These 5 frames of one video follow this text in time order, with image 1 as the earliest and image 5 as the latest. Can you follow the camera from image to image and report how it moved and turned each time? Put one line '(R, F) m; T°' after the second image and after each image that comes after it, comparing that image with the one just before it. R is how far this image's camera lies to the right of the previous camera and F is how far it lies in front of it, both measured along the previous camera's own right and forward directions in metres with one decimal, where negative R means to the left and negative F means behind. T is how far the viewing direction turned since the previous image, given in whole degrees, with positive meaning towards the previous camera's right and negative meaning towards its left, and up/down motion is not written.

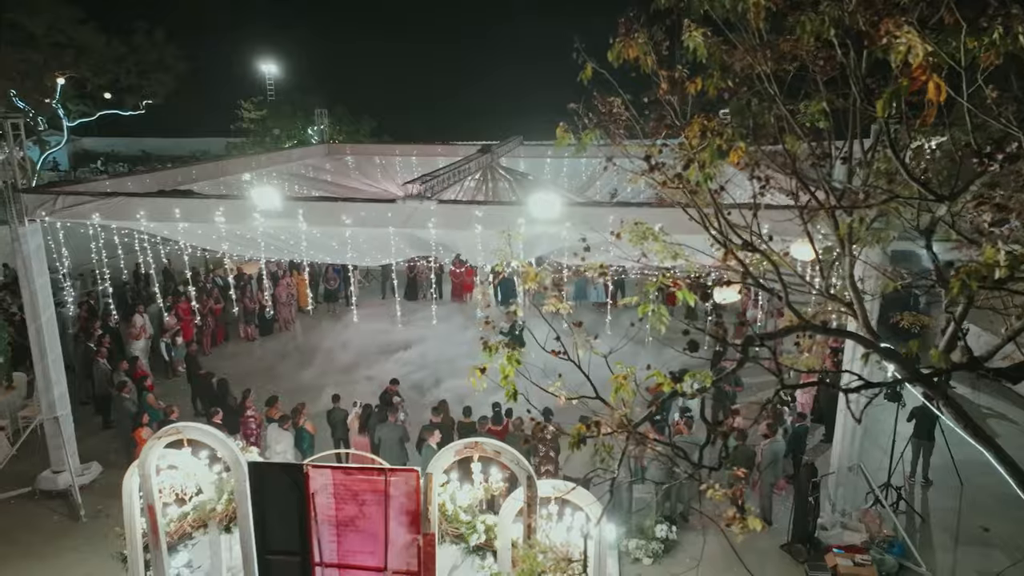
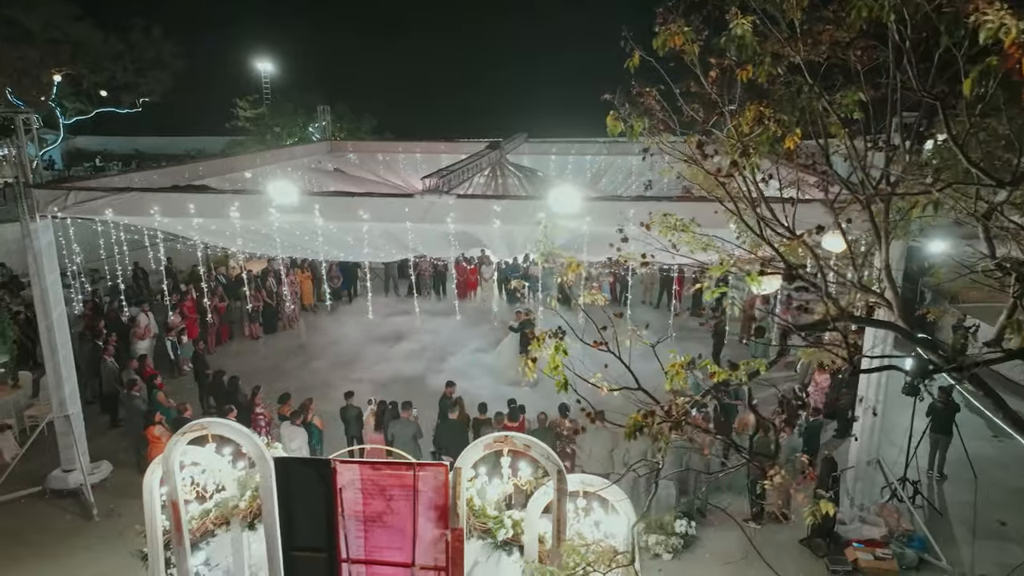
(-0.3, 0.0) m; +1°
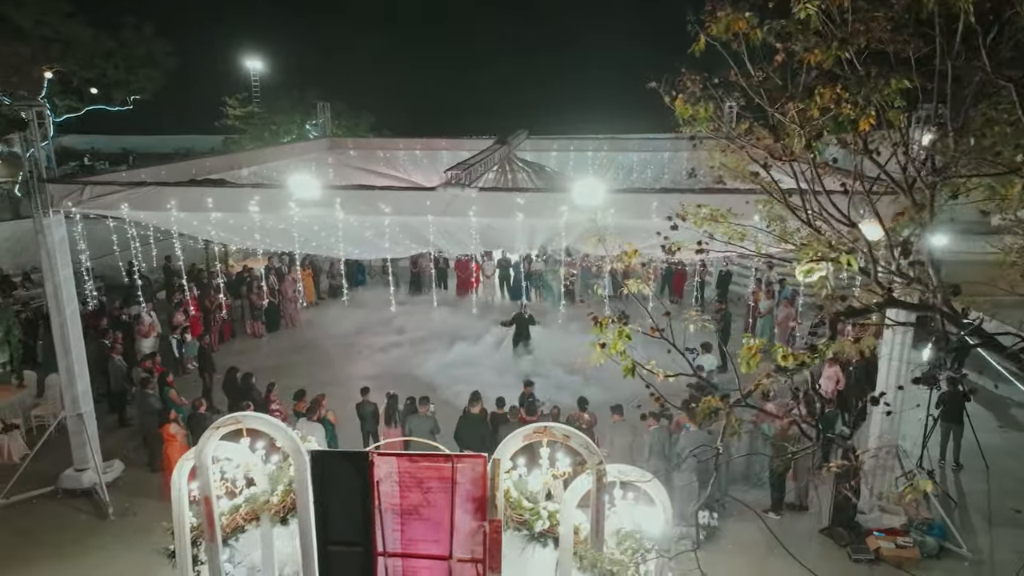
(-0.4, 0.0) m; +1°
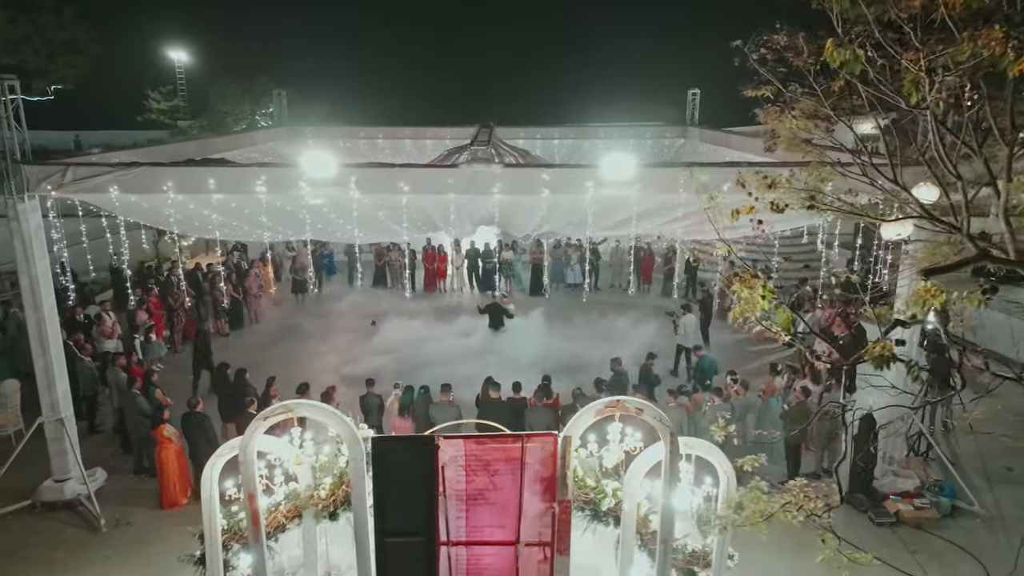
(-1.0, +0.3) m; +6°
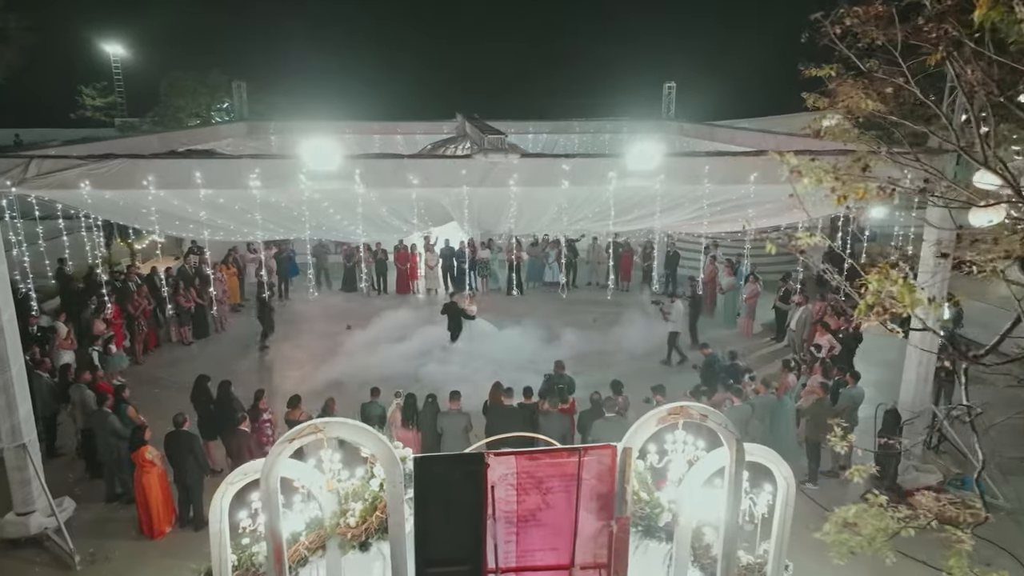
(-0.7, +0.5) m; +4°
